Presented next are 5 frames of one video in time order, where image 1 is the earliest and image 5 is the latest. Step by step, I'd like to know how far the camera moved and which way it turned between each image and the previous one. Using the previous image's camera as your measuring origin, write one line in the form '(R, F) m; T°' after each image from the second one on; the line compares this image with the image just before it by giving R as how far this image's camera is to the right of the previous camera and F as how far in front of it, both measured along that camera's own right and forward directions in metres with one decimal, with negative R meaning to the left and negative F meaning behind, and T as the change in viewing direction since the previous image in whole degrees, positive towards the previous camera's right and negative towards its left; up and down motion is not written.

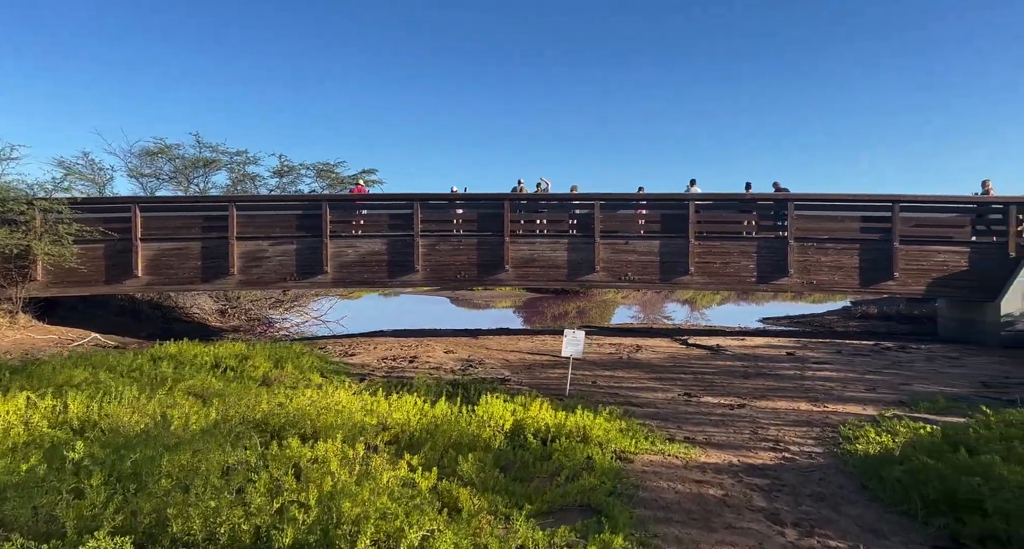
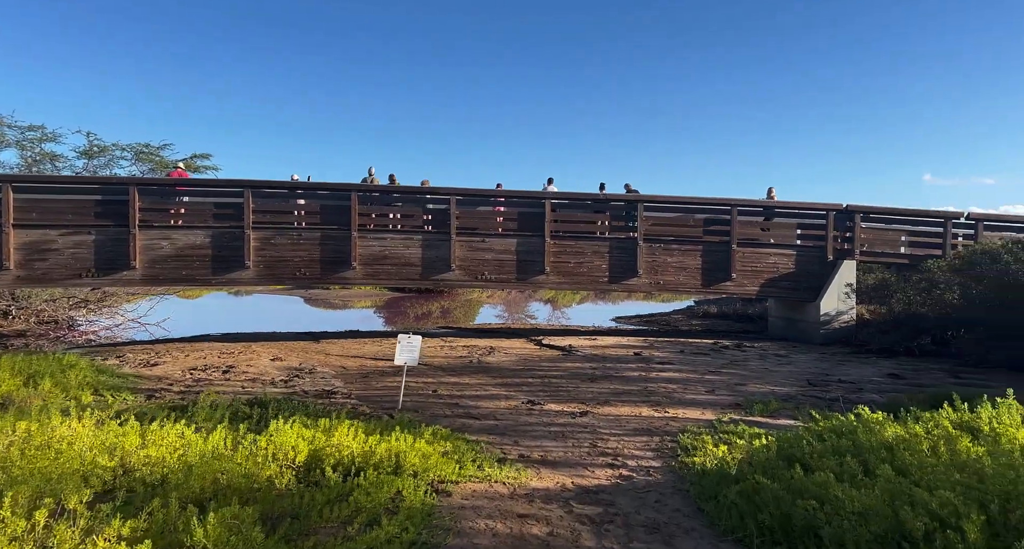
(+0.4, +0.7) m; +12°
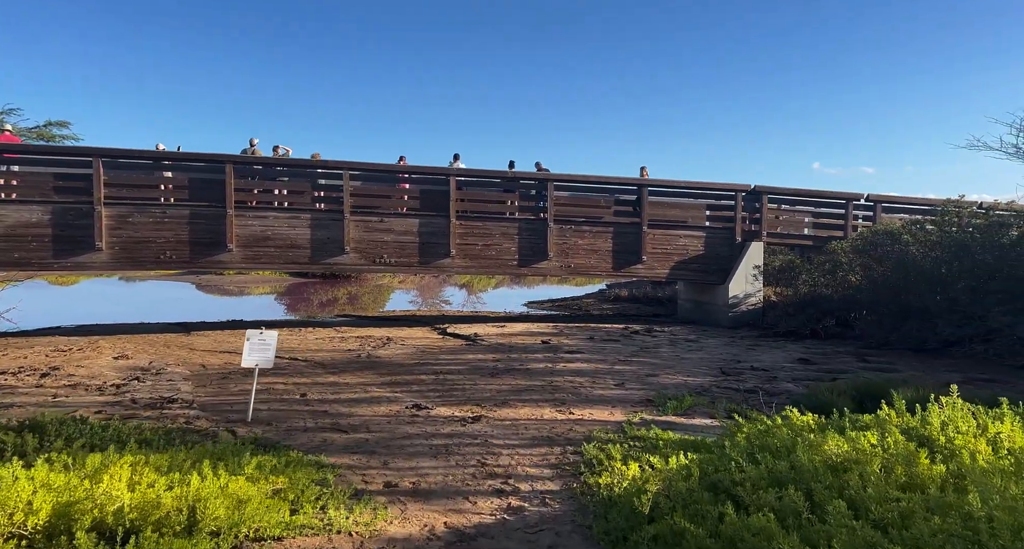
(+0.3, +1.1) m; +8°
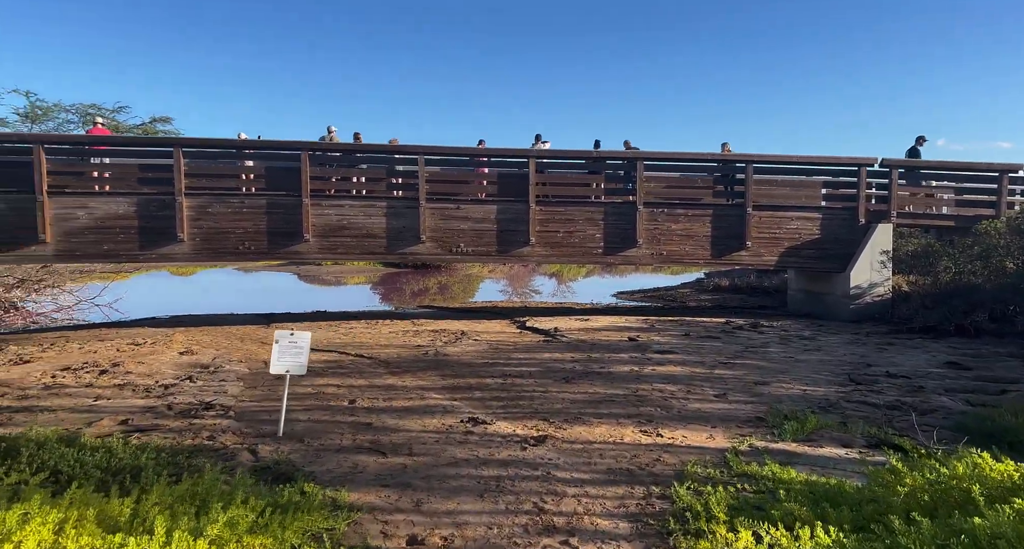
(+0.2, +1.1) m; -8°
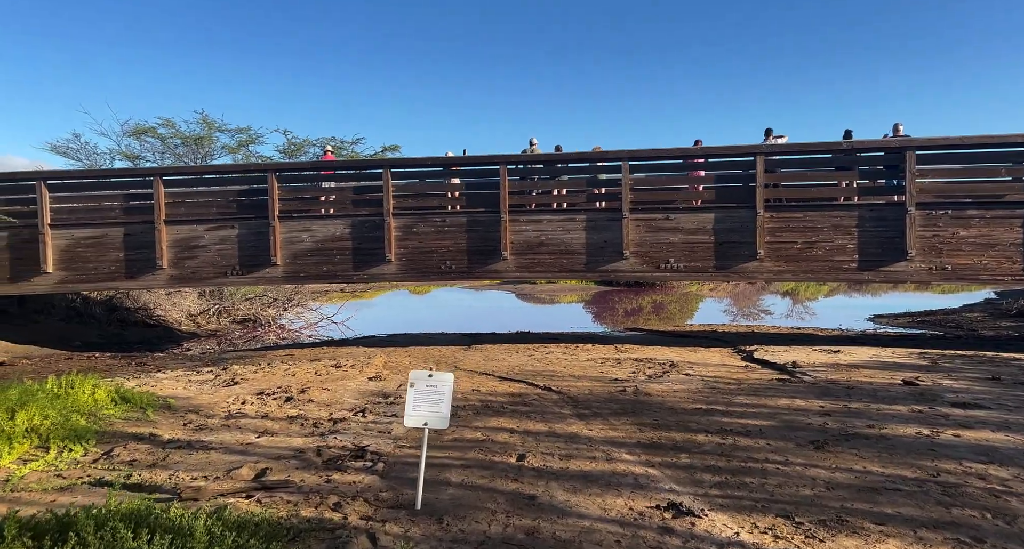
(0.0, +1.5) m; -20°
